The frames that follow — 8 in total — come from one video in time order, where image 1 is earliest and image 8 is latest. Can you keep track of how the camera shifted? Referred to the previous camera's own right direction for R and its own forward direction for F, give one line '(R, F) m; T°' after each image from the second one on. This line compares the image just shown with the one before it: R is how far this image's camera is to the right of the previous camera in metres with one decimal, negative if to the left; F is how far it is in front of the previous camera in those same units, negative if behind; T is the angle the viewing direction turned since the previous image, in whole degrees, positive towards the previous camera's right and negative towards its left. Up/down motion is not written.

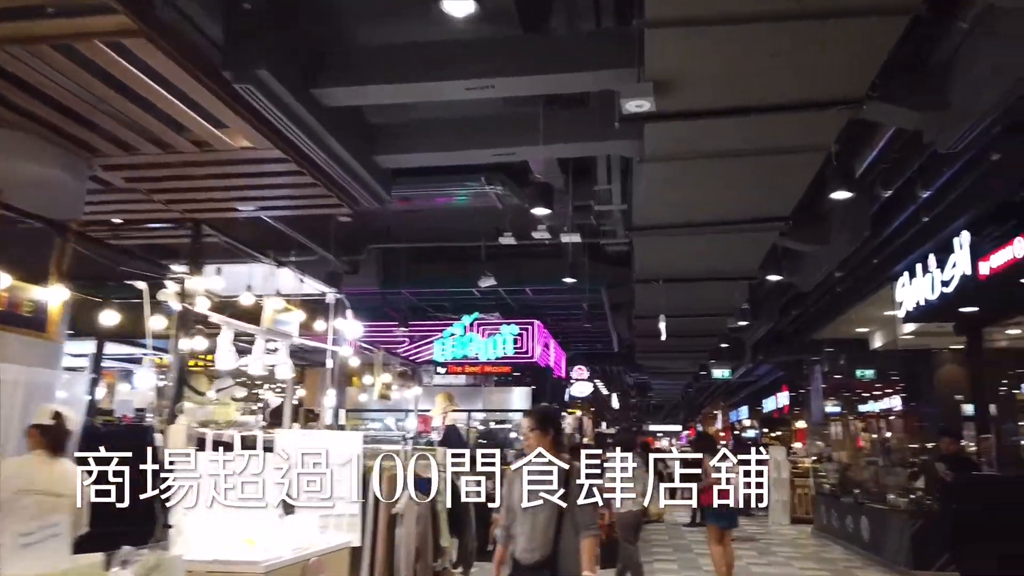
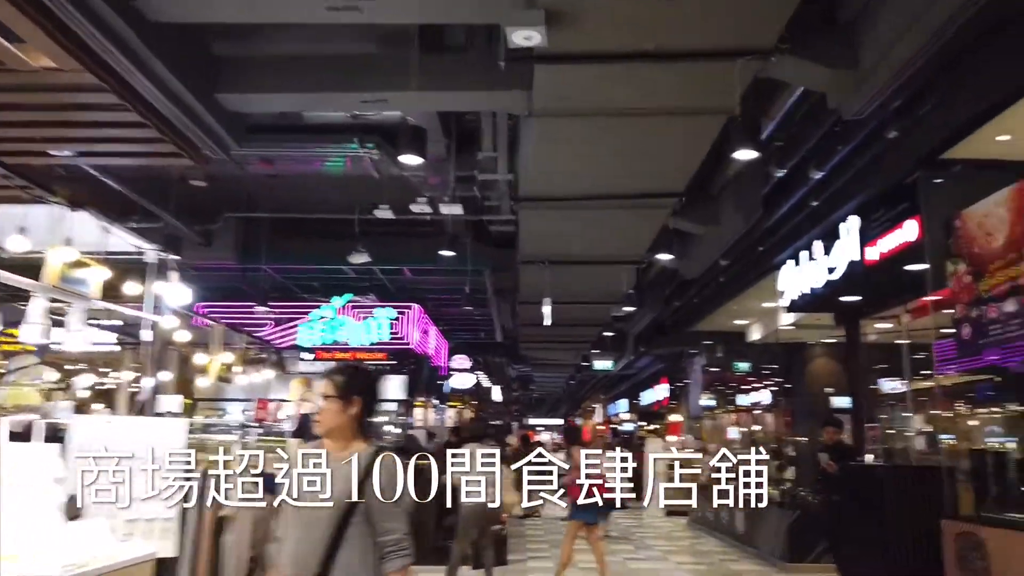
(+0.1, +0.6) m; +9°
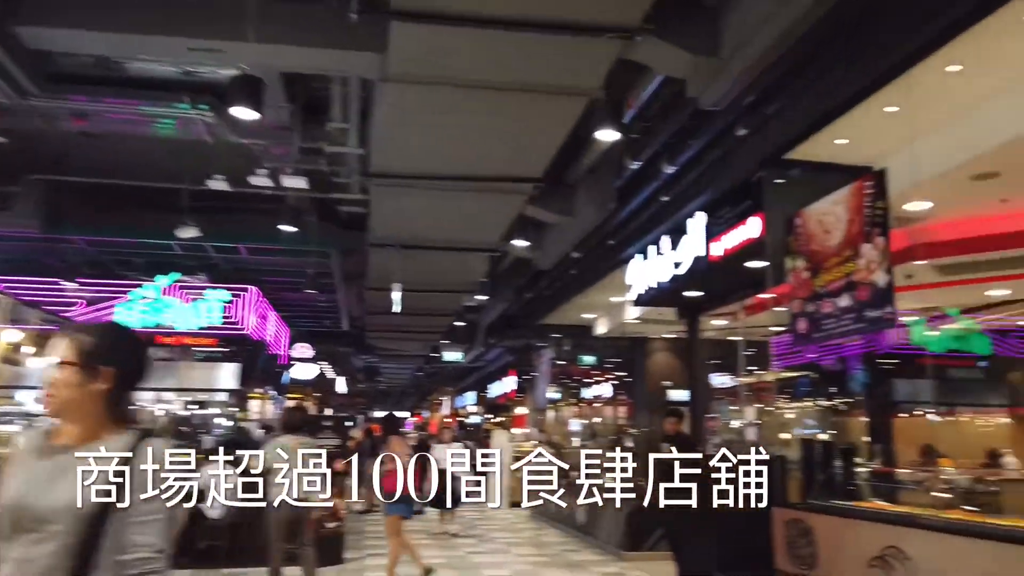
(0.0, +0.3) m; +11°
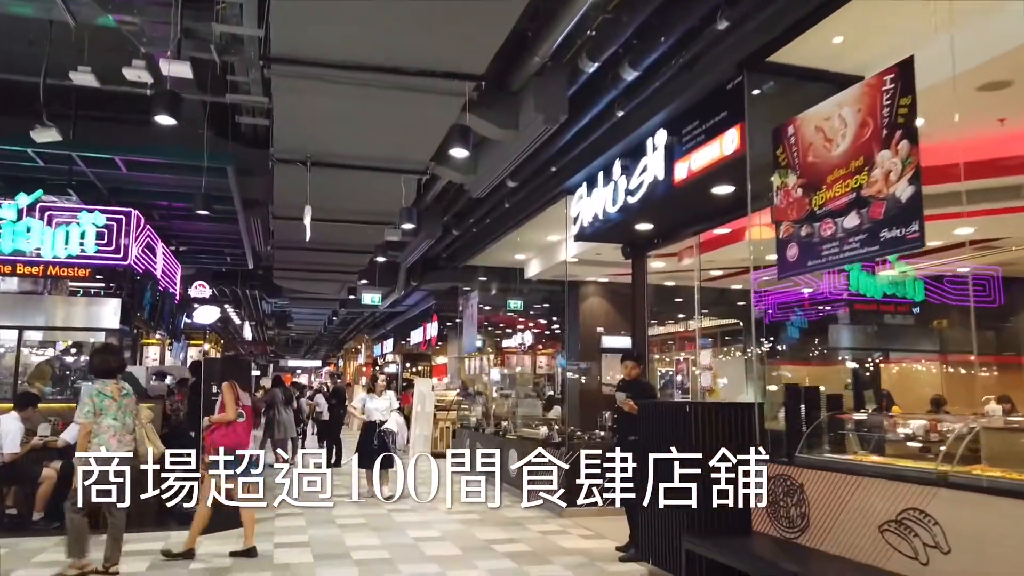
(-0.1, +0.8) m; +6°
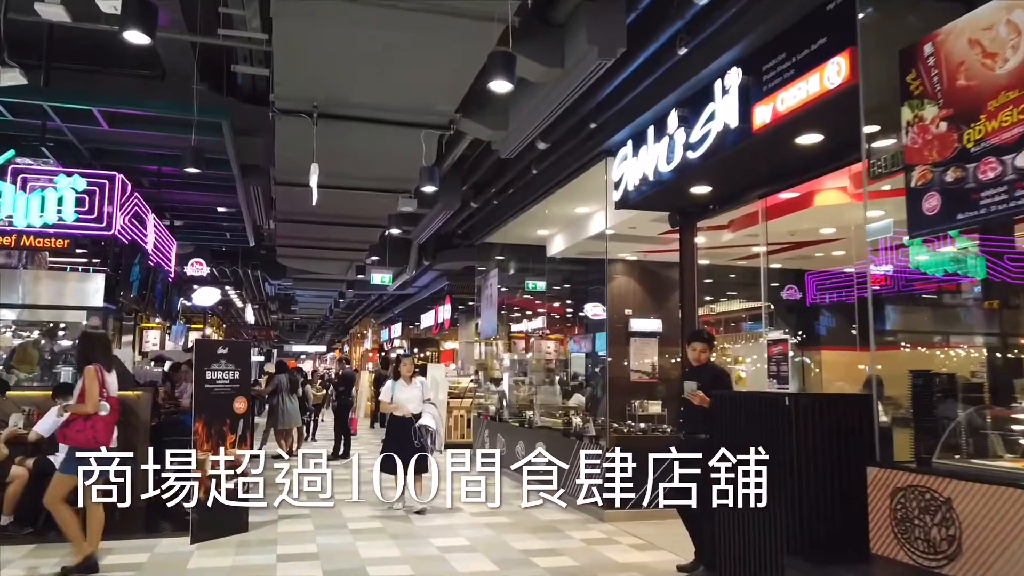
(-0.2, +0.8) m; 0°
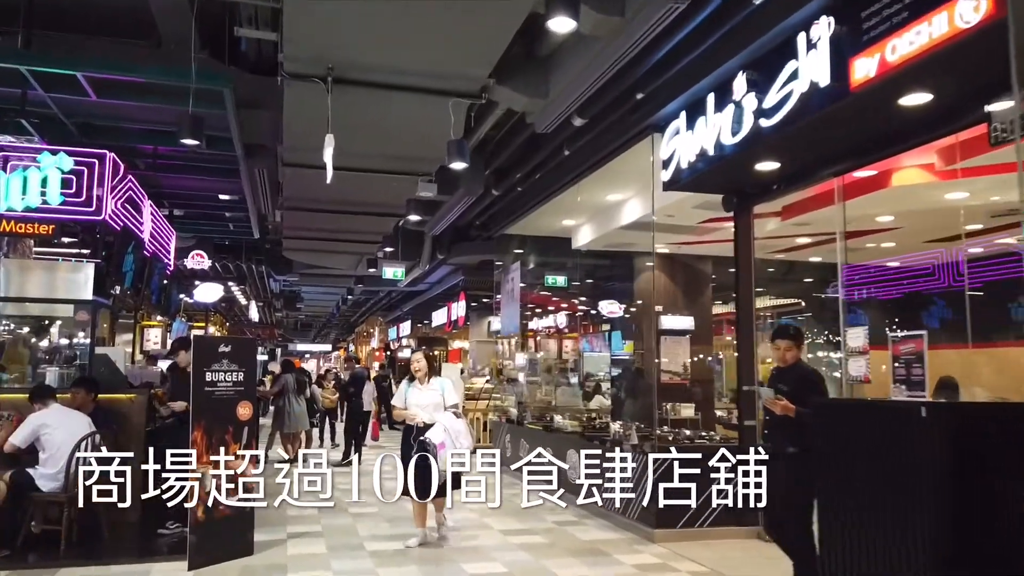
(-0.2, +0.6) m; 0°
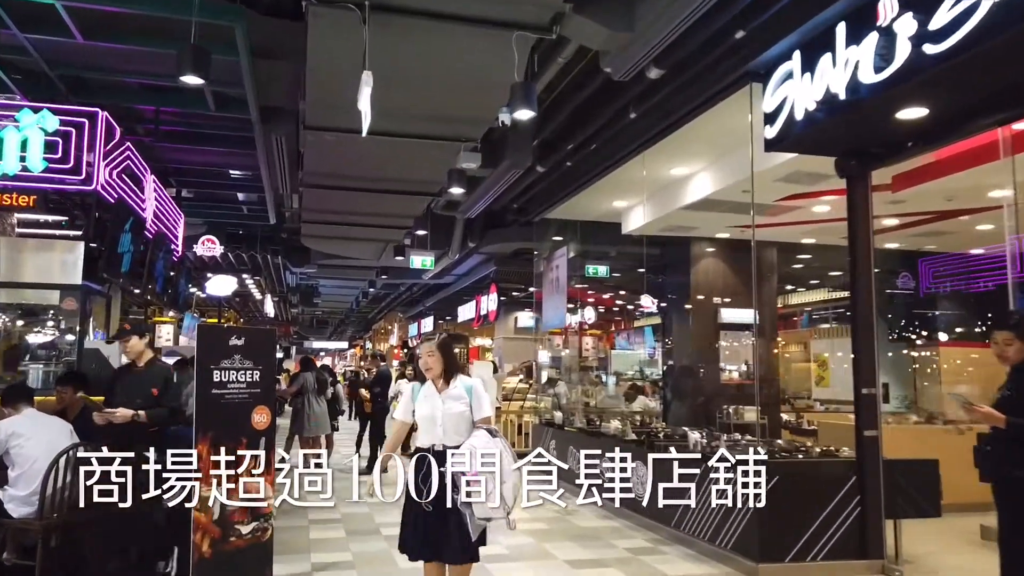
(-0.3, +0.9) m; -1°
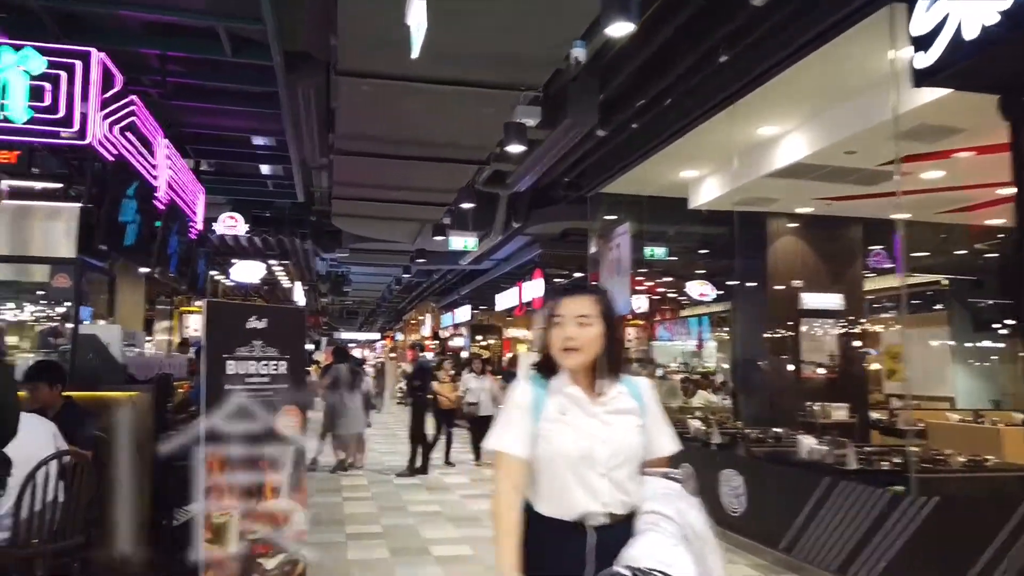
(-0.3, +0.8) m; -2°
